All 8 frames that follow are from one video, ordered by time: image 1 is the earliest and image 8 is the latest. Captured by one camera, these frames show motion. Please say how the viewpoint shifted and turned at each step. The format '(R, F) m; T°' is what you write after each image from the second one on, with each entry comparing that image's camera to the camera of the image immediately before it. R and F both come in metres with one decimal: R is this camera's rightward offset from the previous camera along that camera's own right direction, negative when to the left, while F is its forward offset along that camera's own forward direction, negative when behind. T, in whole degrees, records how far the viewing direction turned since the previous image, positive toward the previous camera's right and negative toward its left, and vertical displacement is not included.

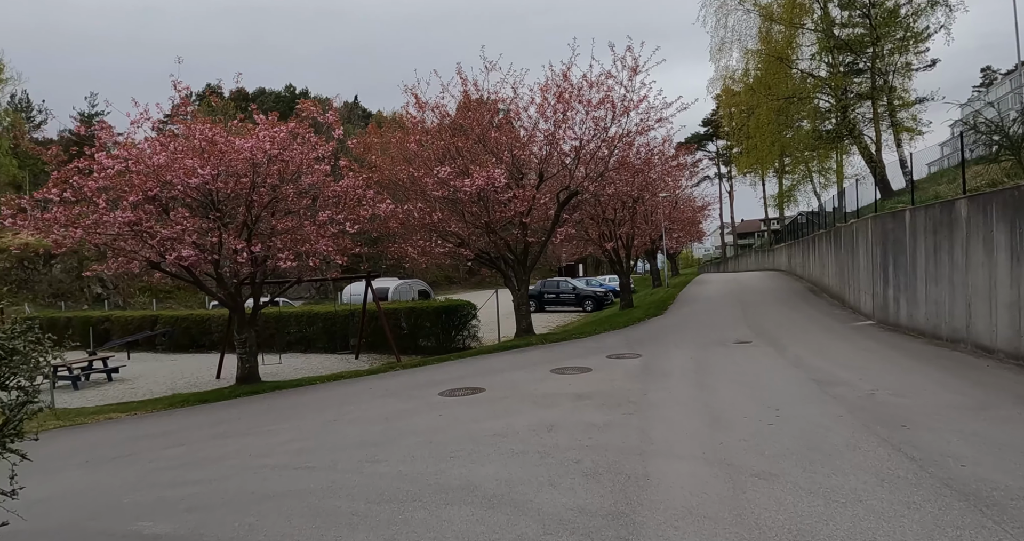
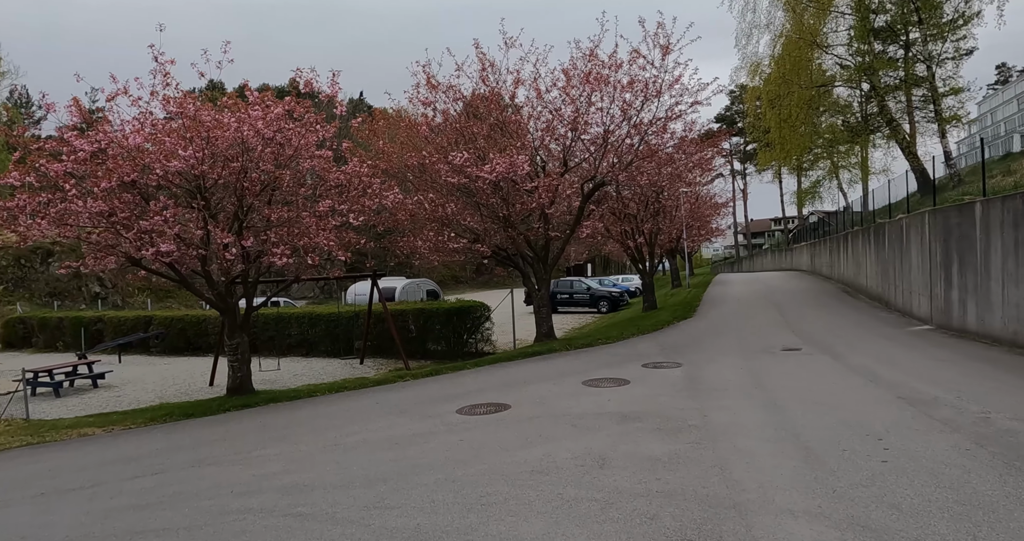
(-0.4, +1.6) m; 0°
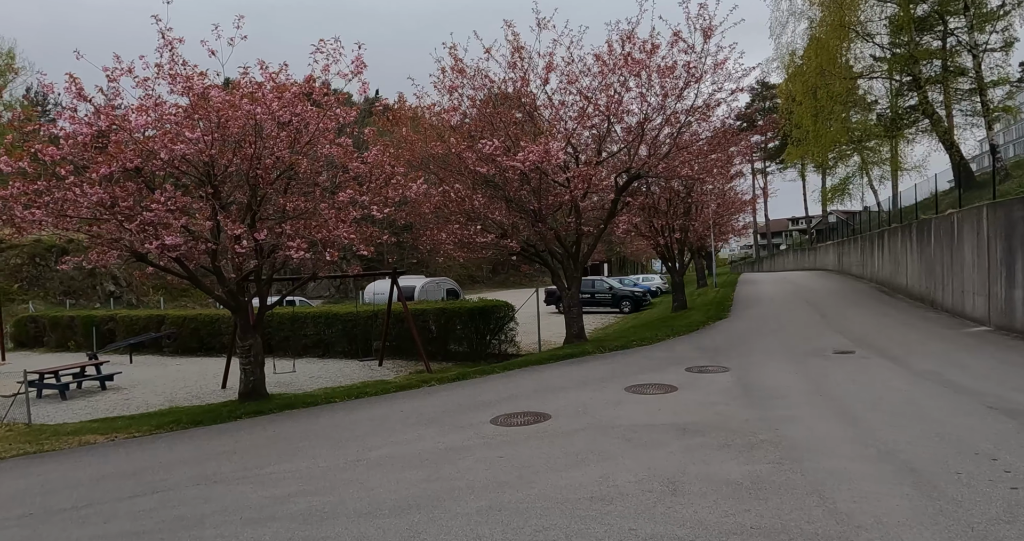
(-0.3, +0.9) m; -1°
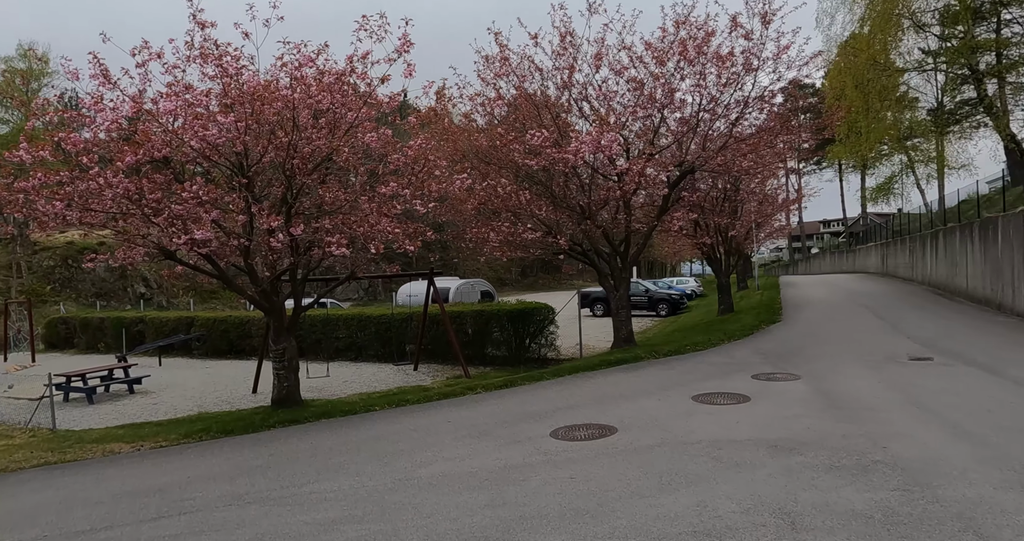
(-0.4, +0.8) m; -2°
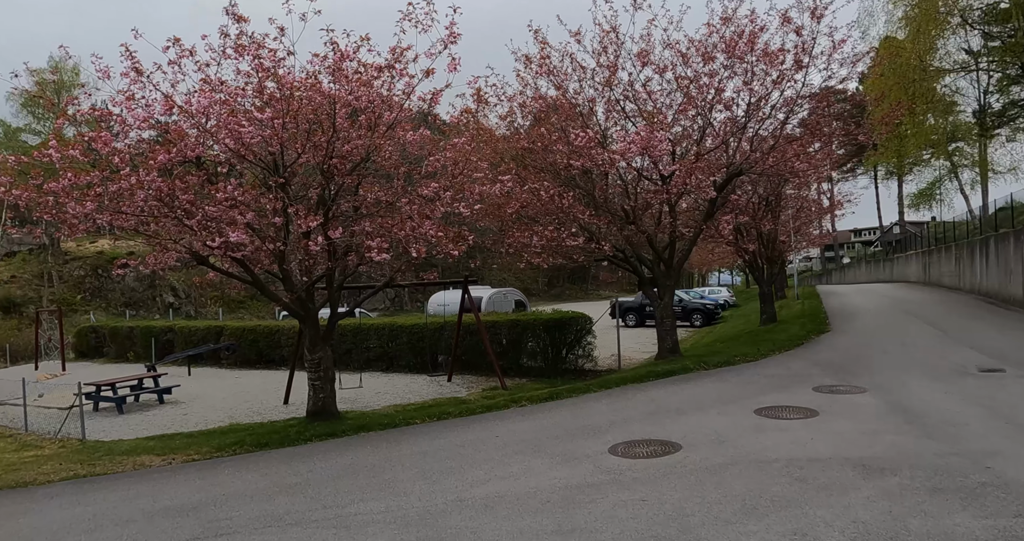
(-0.3, +0.5) m; -2°
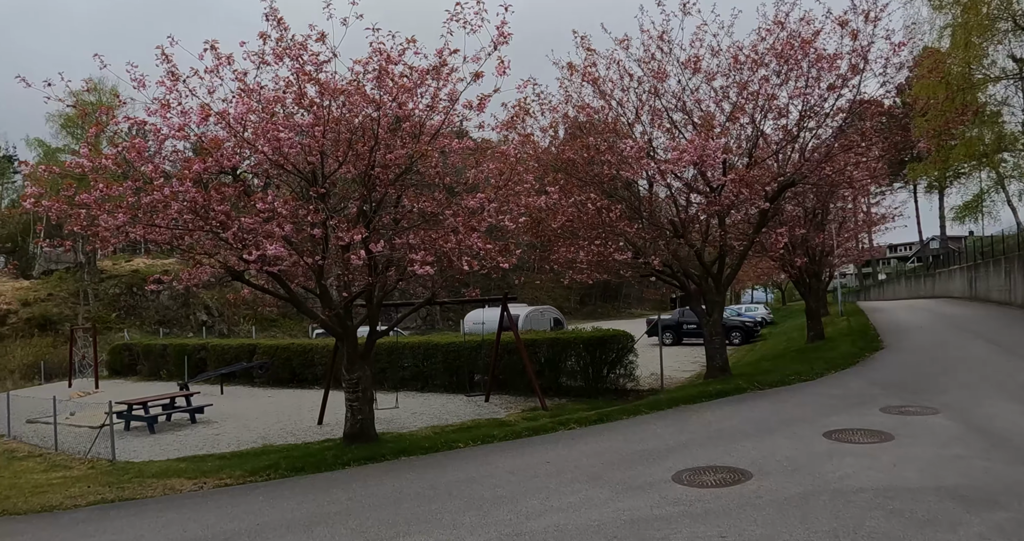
(-0.3, +0.5) m; -2°
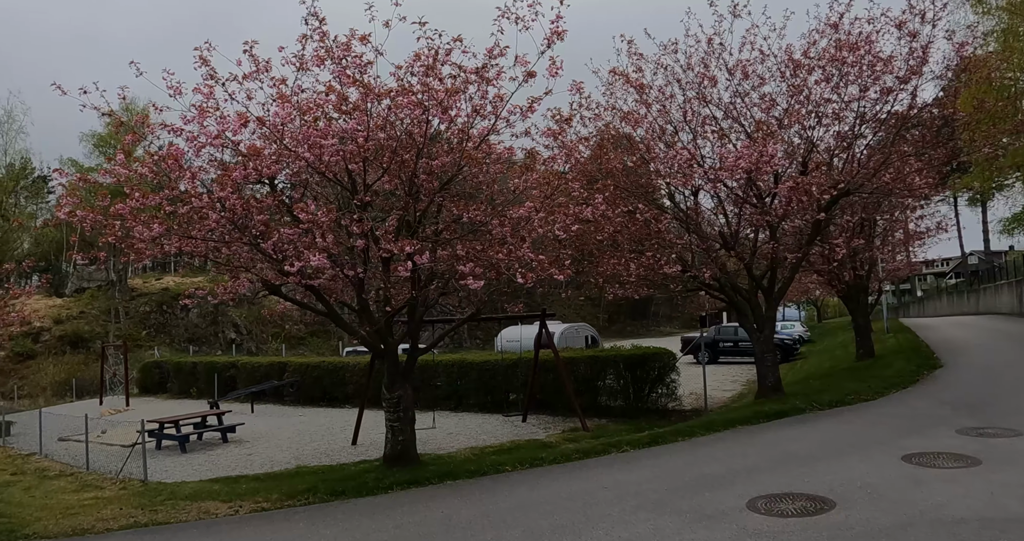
(-0.3, +0.5) m; -2°
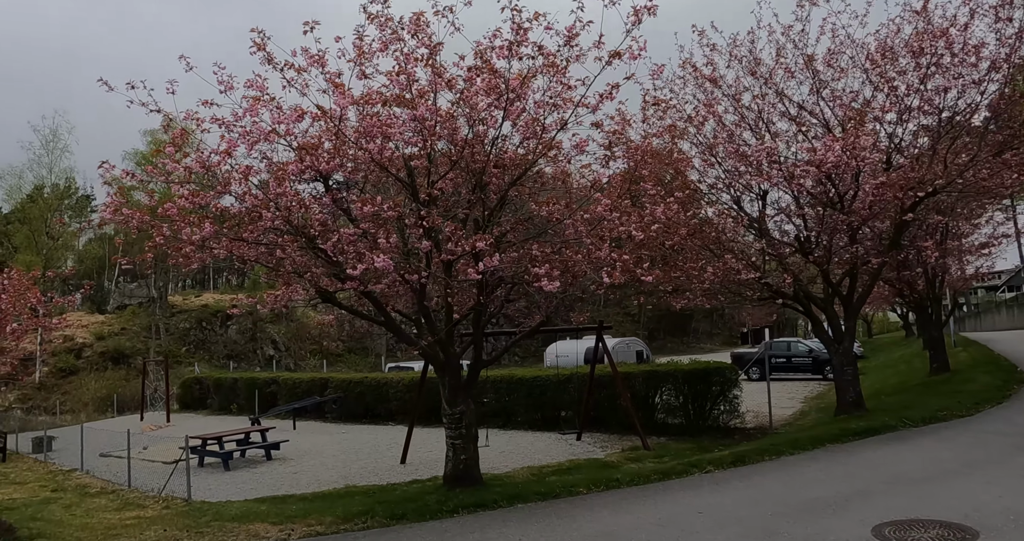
(-0.5, +0.7) m; -2°
